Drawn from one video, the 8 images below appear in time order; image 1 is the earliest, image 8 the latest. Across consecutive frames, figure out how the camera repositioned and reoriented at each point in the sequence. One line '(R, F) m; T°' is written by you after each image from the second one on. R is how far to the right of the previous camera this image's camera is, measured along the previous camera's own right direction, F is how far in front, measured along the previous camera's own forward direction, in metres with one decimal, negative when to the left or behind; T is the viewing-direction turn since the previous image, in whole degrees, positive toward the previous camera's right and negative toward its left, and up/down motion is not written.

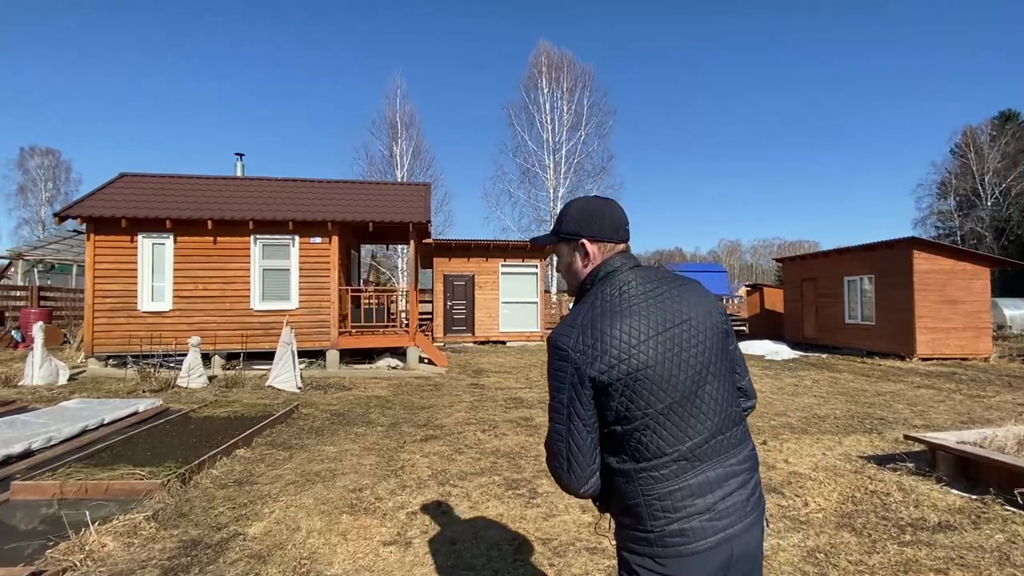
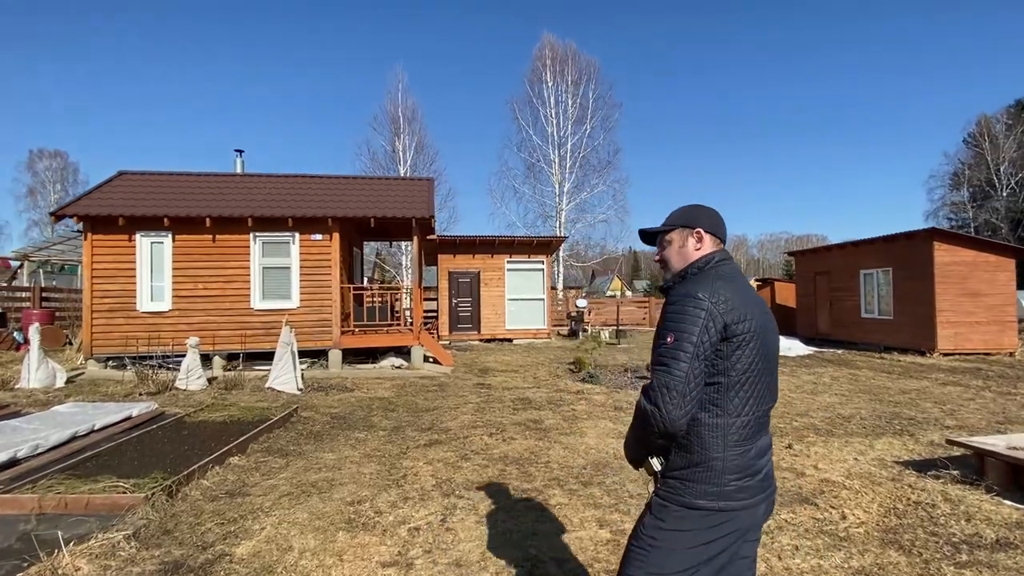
(0.0, +0.3) m; -1°
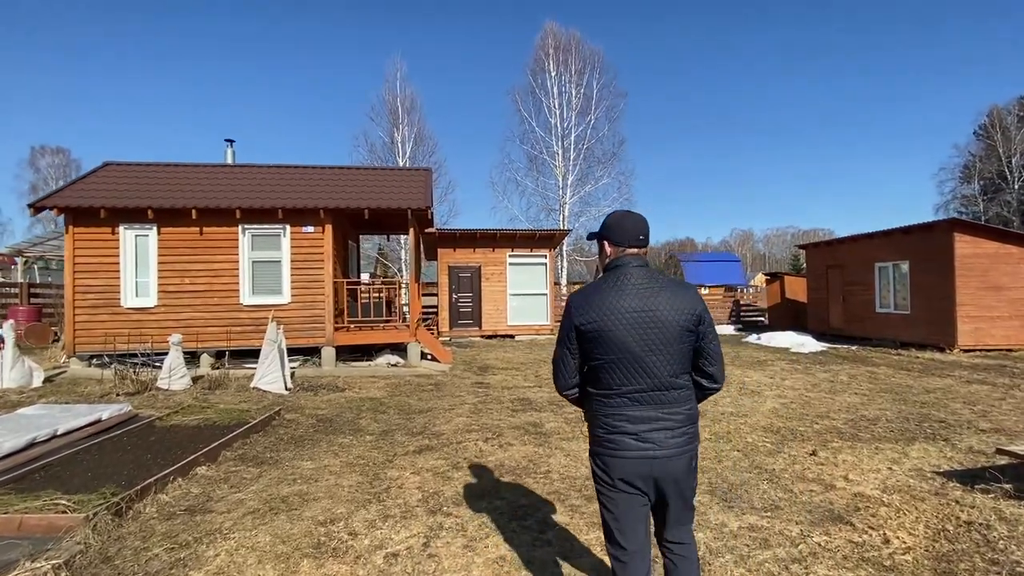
(+0.1, +0.4) m; 0°
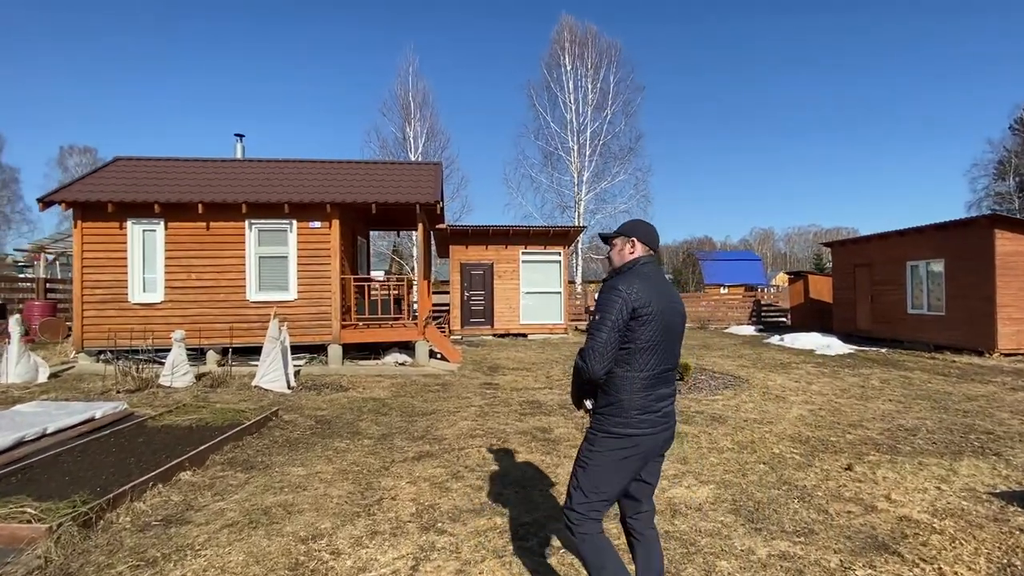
(+0.1, +0.3) m; -2°
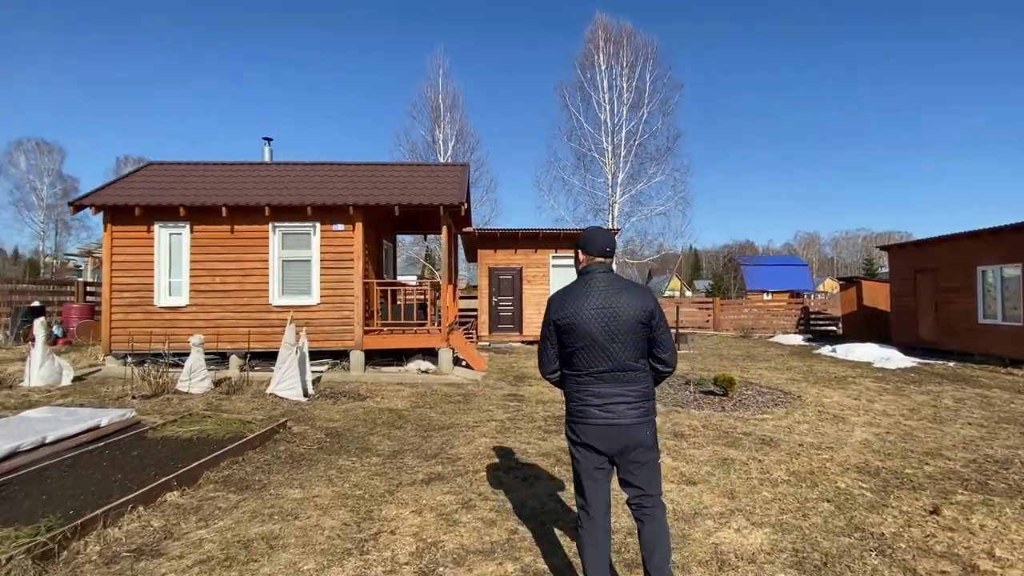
(+0.1, +0.5) m; -4°
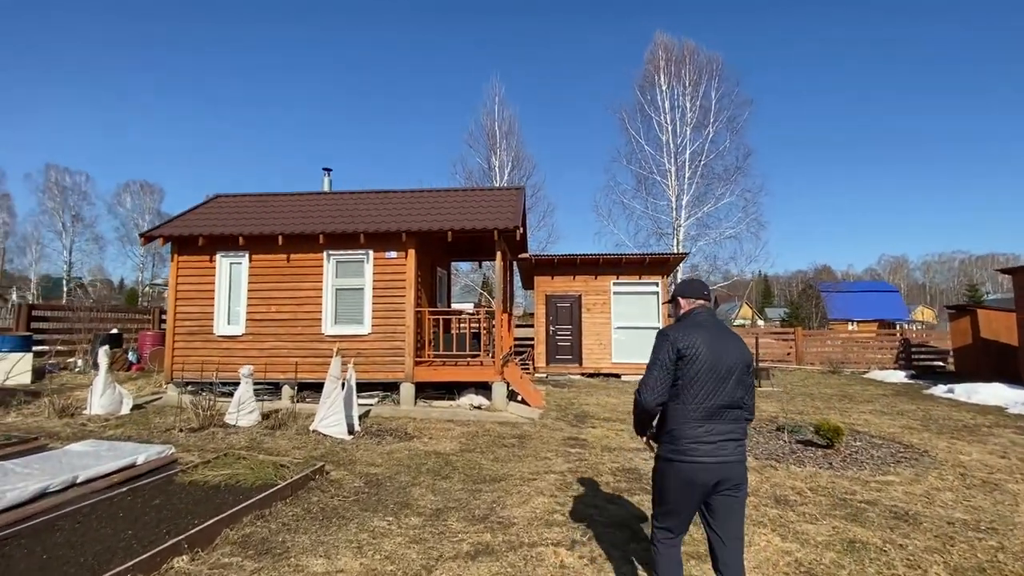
(0.0, +0.7) m; -7°
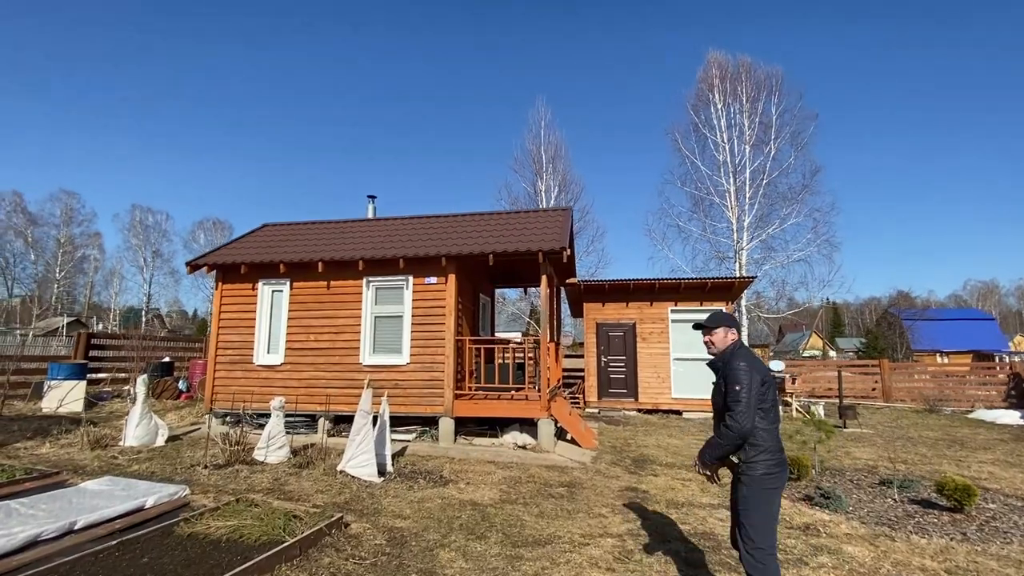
(0.0, +0.7) m; -6°
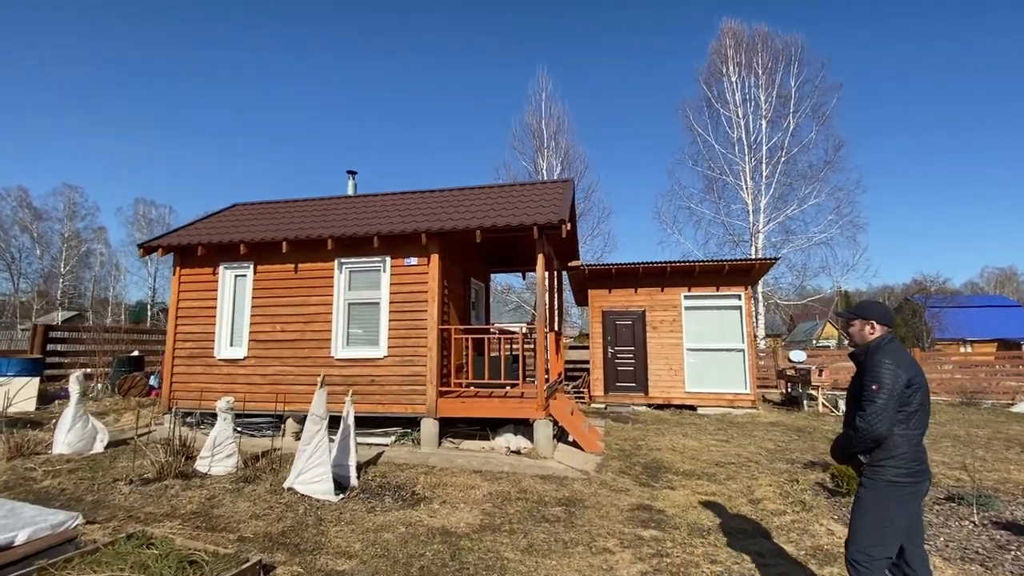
(+0.2, +1.1) m; -1°
